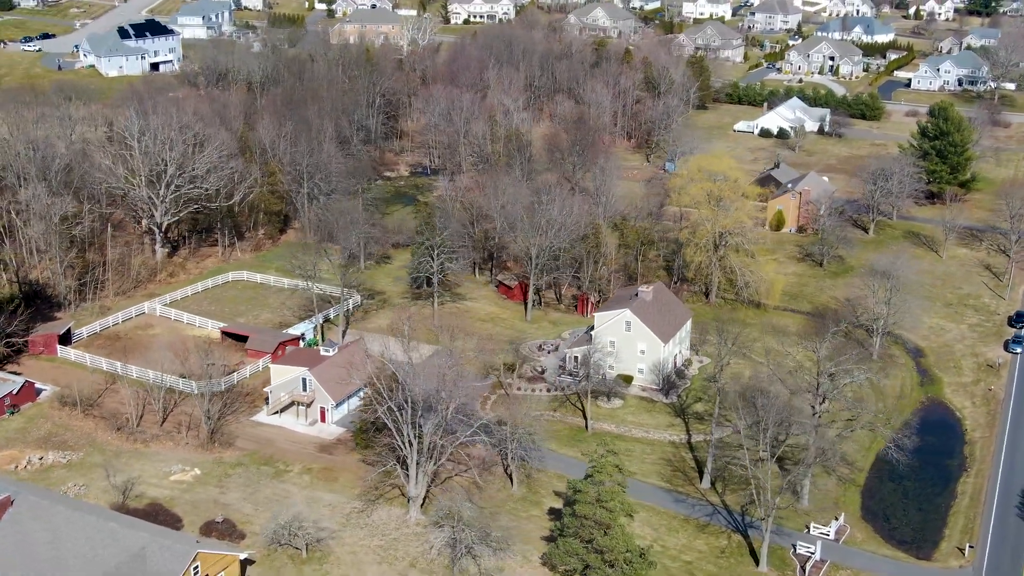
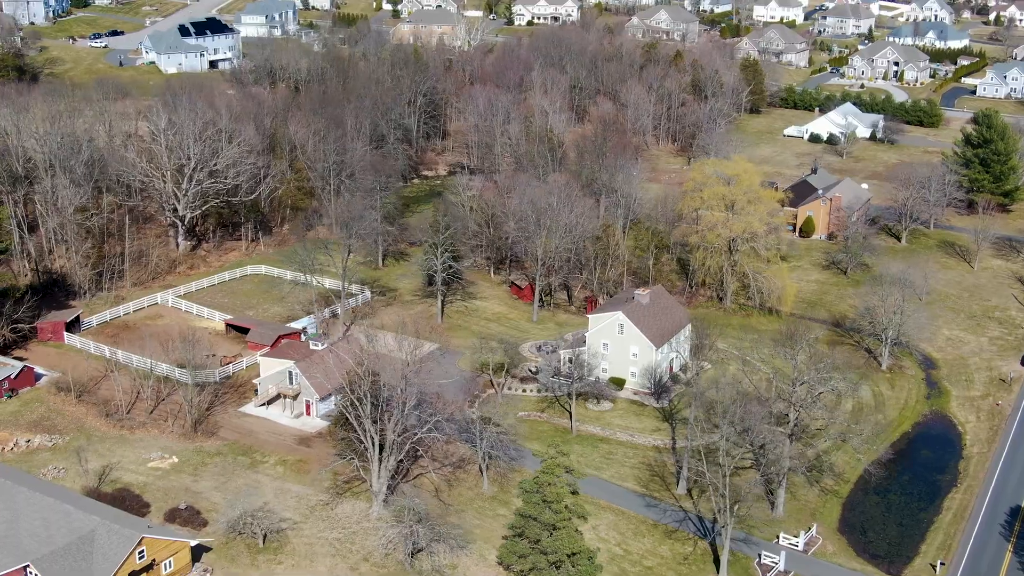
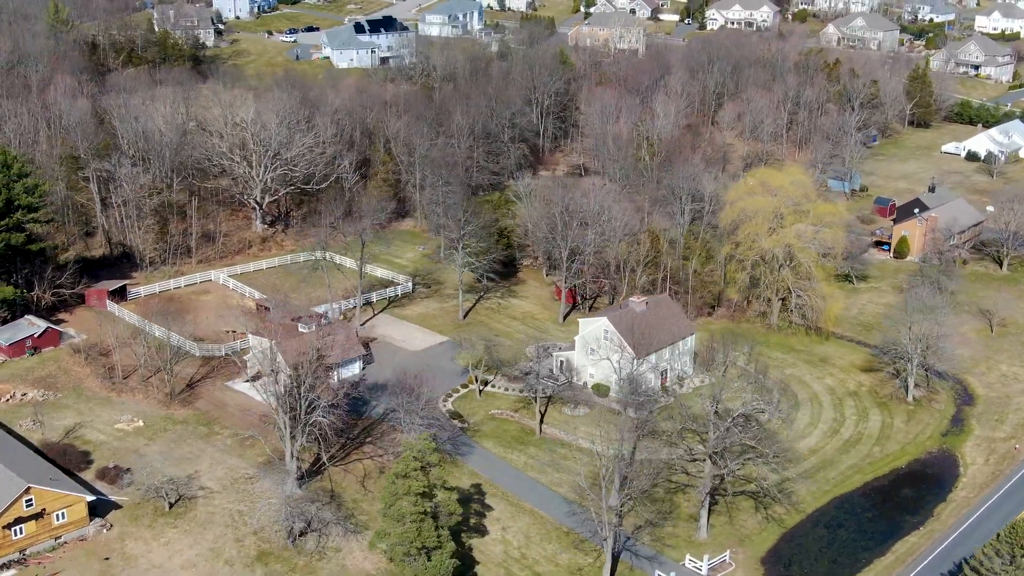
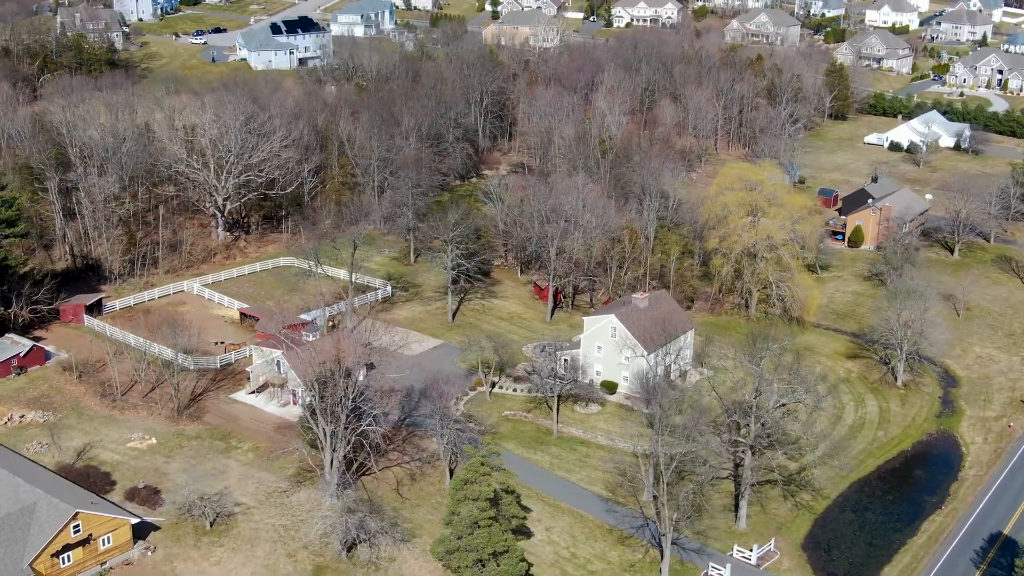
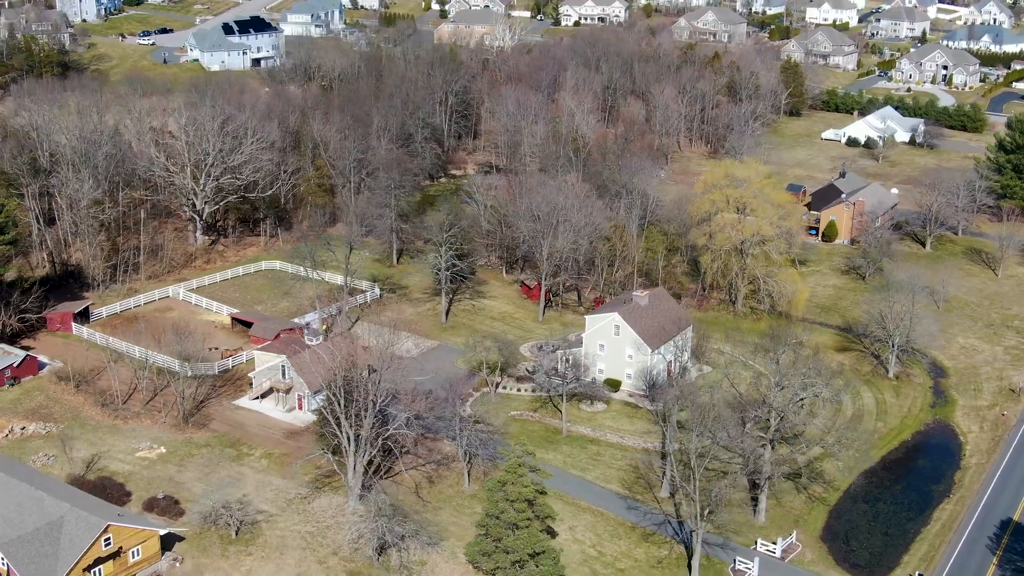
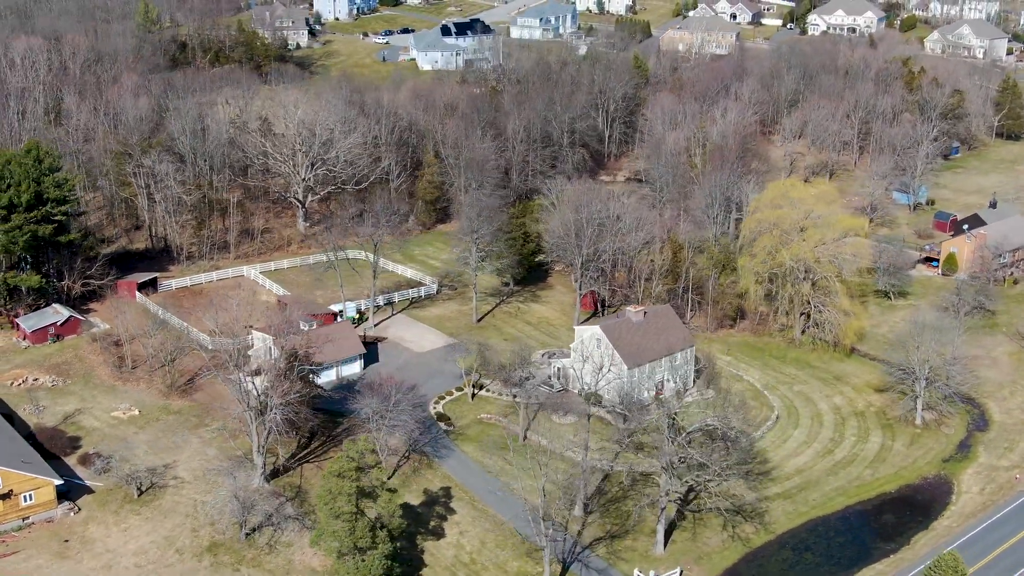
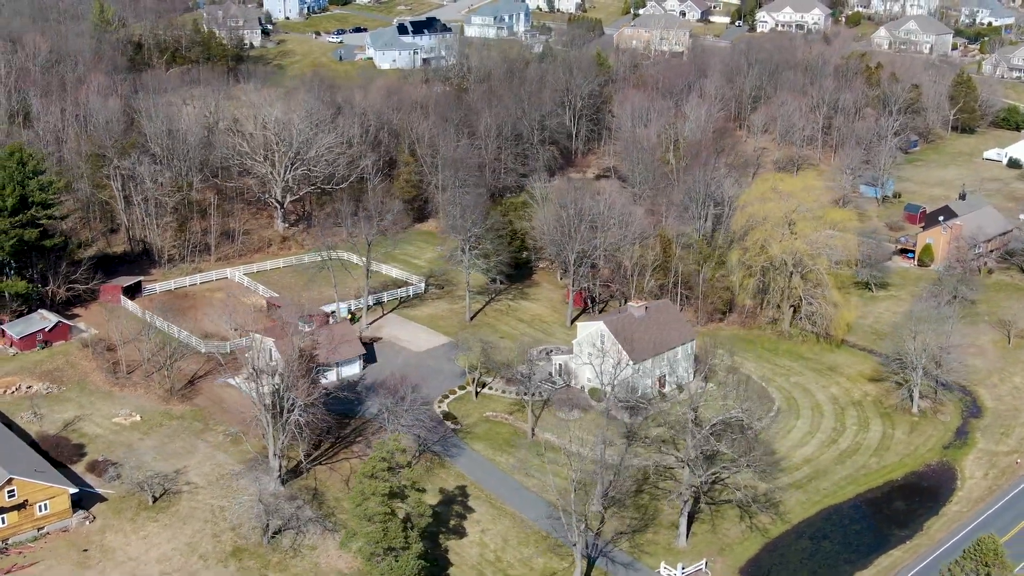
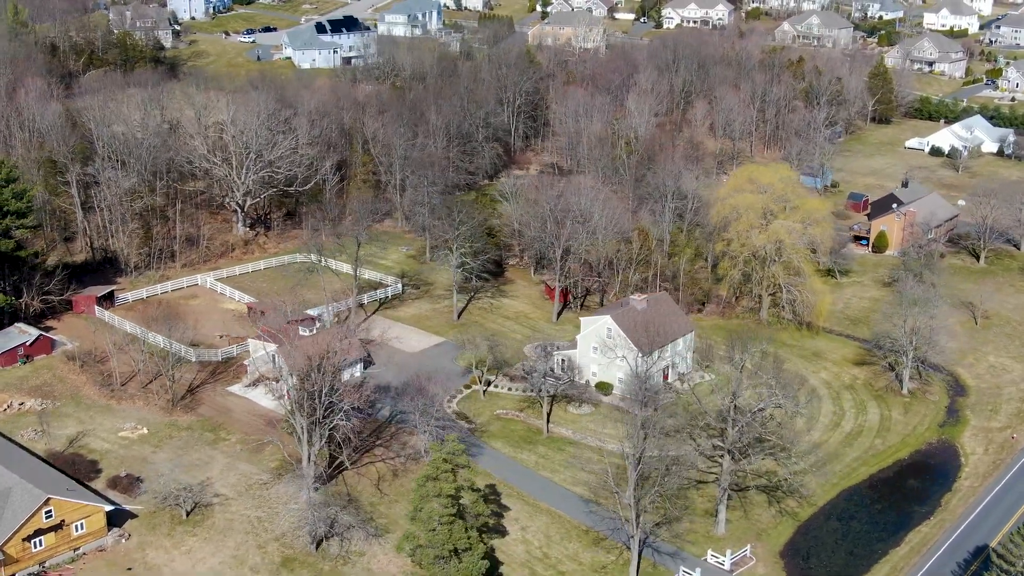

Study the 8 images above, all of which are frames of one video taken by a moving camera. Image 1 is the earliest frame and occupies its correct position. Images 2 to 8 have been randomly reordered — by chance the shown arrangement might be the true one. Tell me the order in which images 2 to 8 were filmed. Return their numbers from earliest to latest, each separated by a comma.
2, 5, 4, 8, 3, 7, 6
